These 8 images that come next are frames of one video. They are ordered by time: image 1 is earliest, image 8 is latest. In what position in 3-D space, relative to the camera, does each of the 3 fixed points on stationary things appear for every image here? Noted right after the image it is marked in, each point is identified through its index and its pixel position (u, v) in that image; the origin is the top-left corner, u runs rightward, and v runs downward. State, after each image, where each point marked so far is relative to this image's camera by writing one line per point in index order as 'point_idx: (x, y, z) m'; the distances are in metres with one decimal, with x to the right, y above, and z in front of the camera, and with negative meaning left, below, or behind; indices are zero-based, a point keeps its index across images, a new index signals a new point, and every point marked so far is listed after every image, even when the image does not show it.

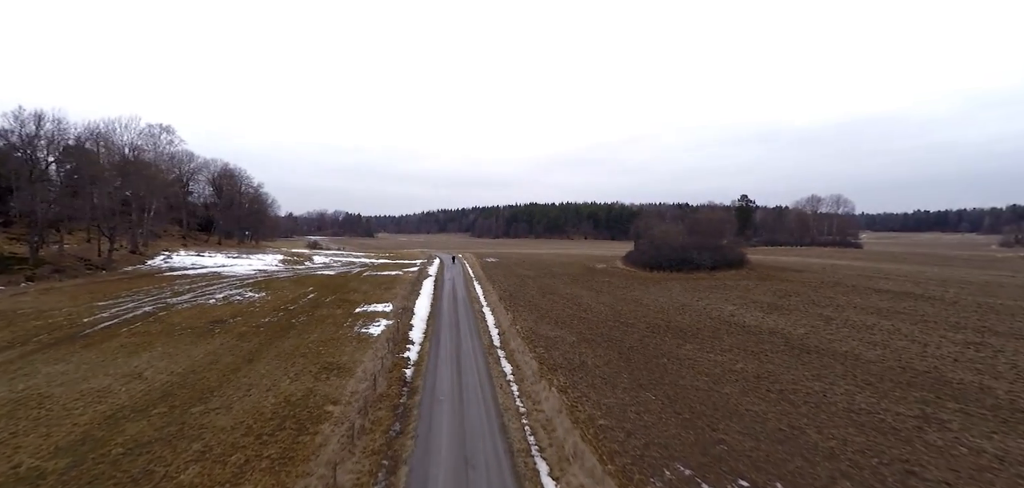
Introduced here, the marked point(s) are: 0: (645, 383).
0: (+6.3, -6.6, +18.1) m
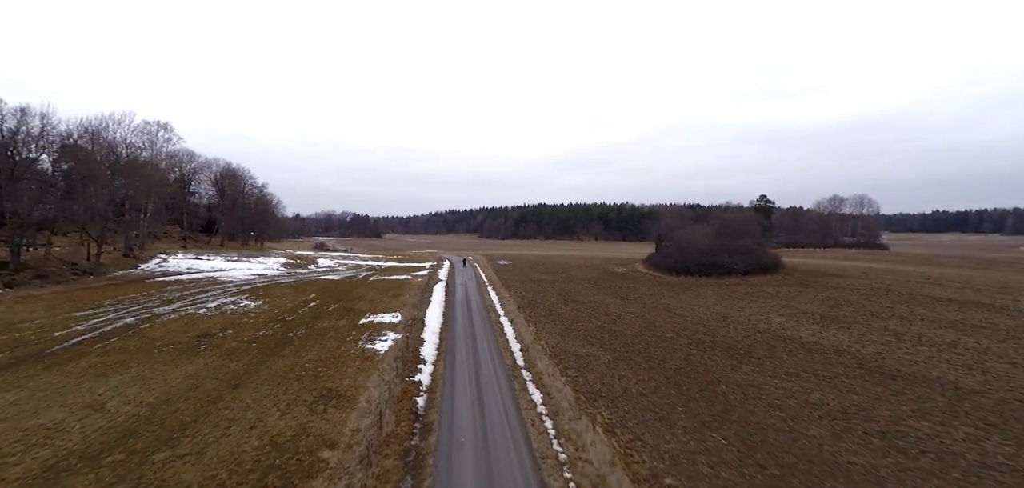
0: (+7.6, -6.8, +14.9) m
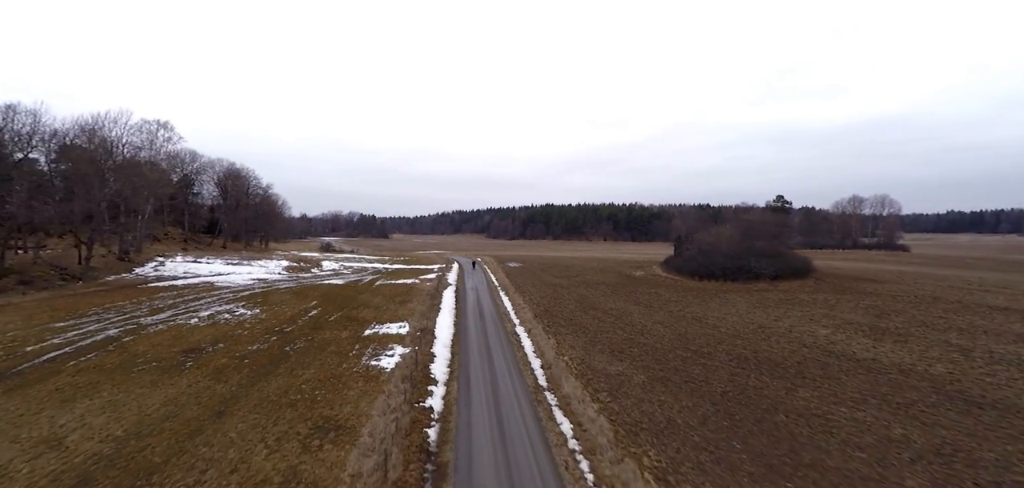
0: (+8.5, -7.0, +12.4) m
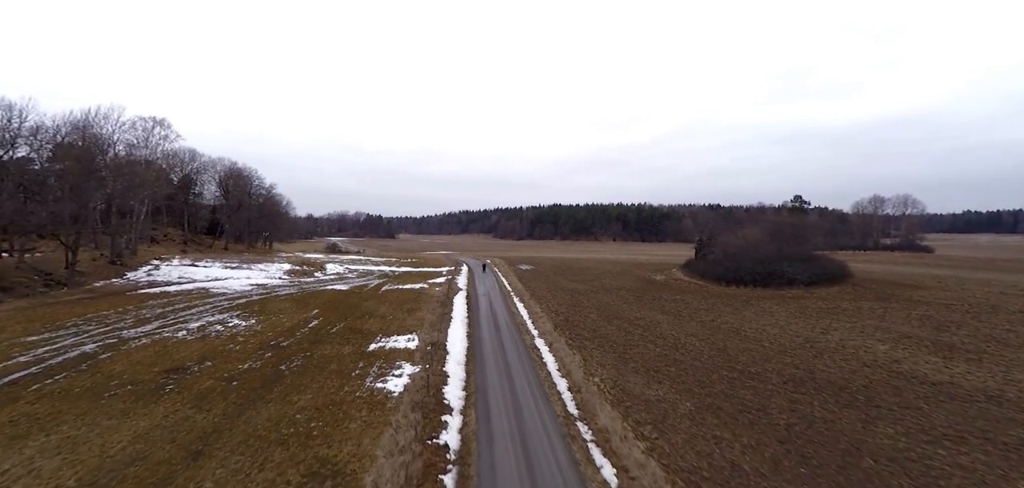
0: (+9.5, -7.3, +9.8) m
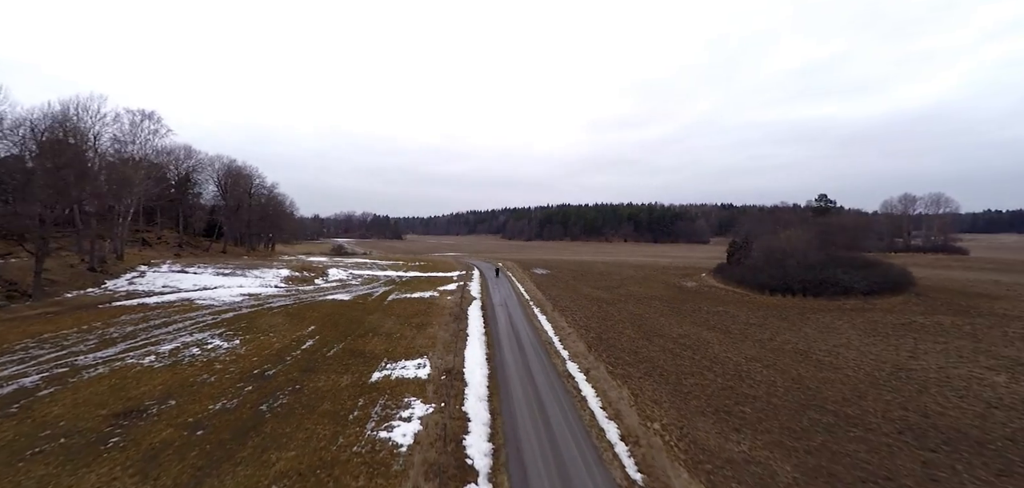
0: (+10.8, -7.7, +5.8) m
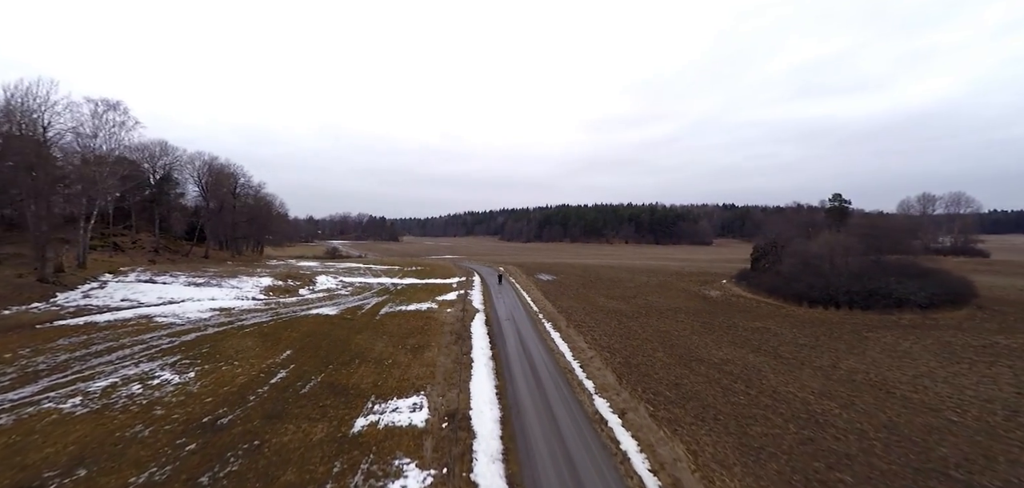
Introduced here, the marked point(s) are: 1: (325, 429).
0: (+11.6, -8.1, +2.0) m
1: (-7.0, -6.9, +14.5) m
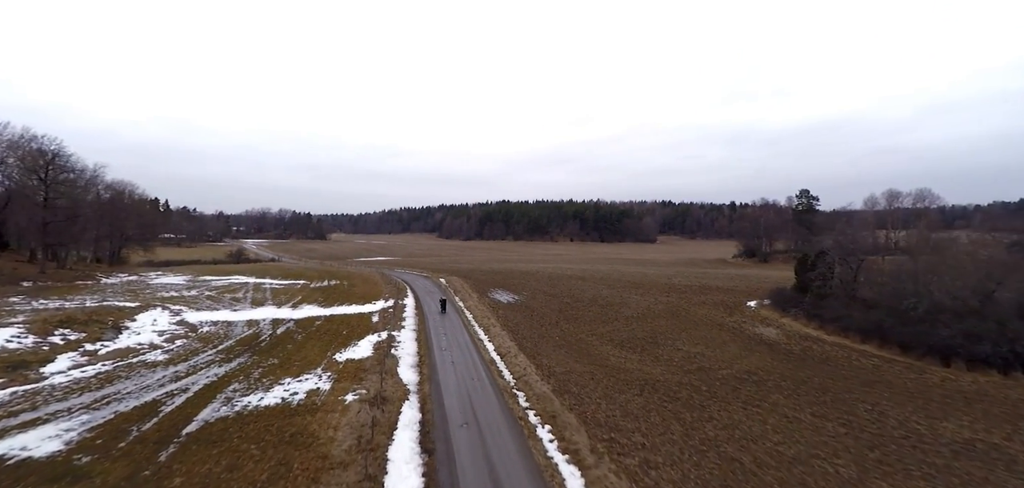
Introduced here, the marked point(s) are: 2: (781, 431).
0: (+14.5, -9.6, -12.1) m
1: (-5.8, -8.4, -2.3) m
2: (+10.5, -7.2, +15.7) m
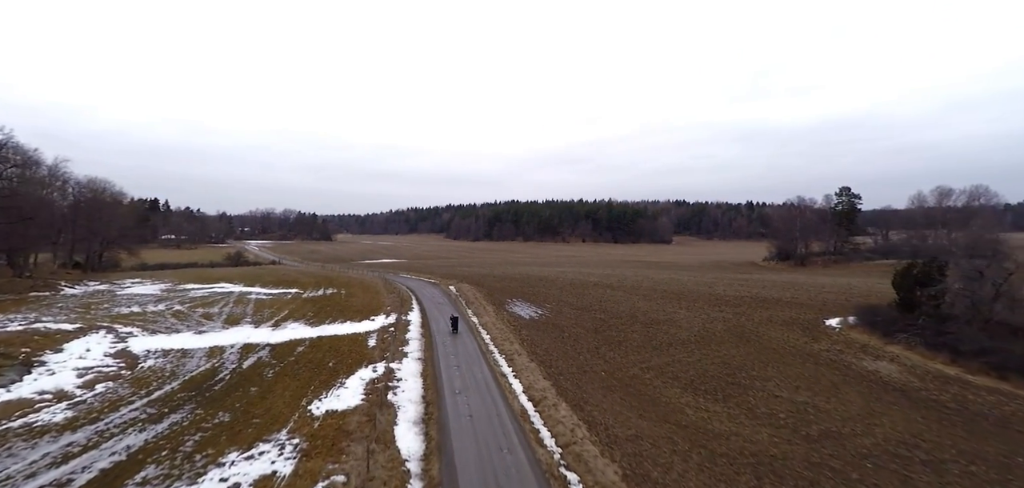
0: (+15.6, -10.1, -18.9) m
1: (-4.5, -8.8, -8.8) m
2: (+12.2, -7.6, +9.0) m
